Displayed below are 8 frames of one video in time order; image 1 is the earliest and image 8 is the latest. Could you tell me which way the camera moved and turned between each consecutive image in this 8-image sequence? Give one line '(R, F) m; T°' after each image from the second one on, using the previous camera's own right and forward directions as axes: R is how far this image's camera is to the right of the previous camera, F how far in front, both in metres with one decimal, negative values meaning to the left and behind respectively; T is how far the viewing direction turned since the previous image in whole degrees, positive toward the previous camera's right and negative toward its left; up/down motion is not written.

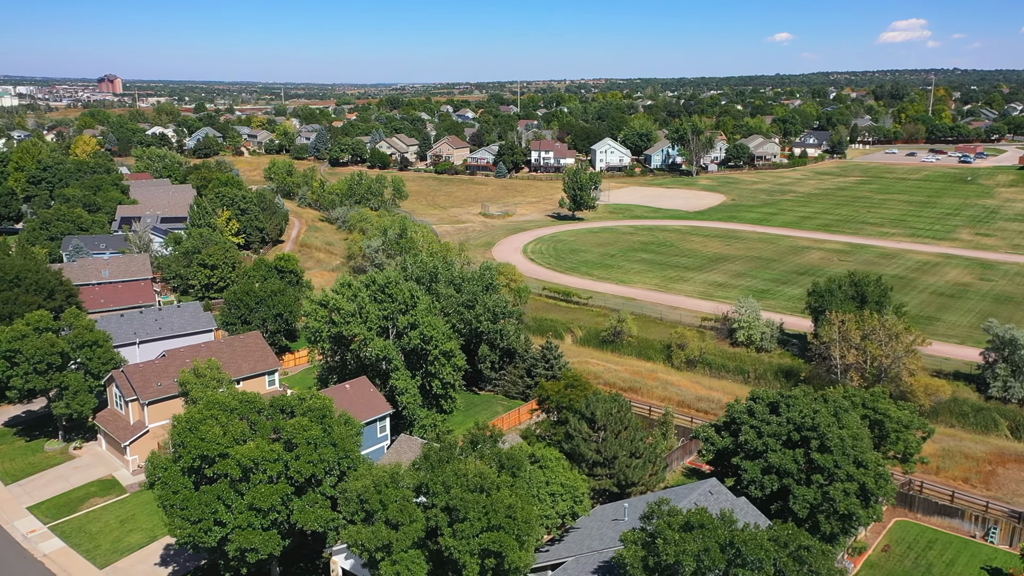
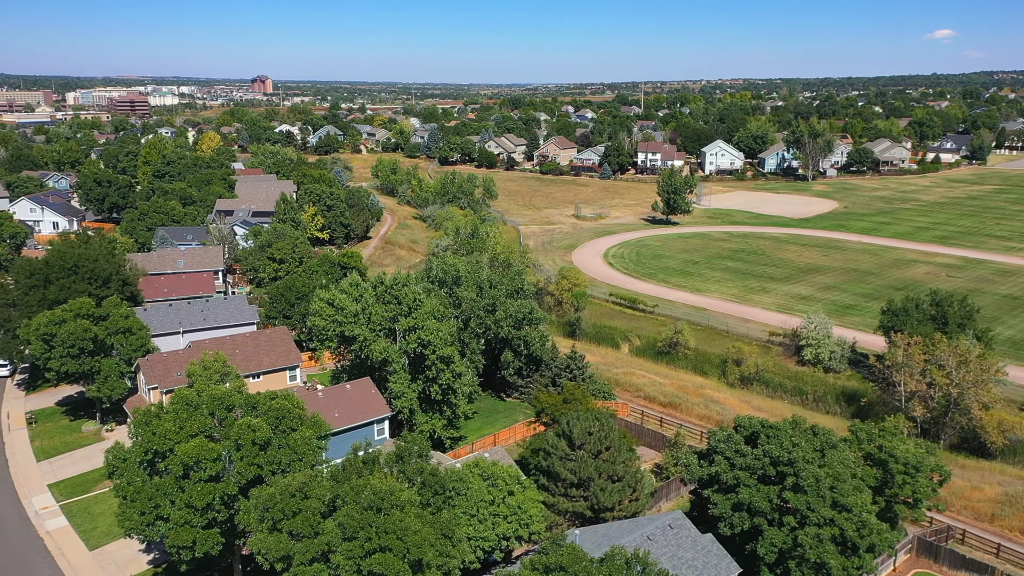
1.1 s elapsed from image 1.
(+3.3, +1.0) m; -9°
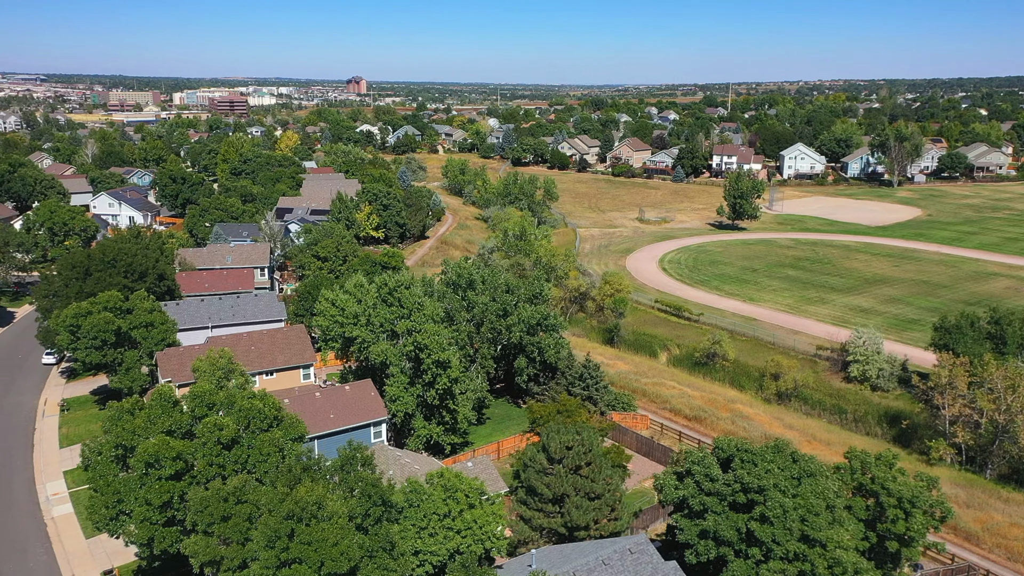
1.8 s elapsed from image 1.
(+2.3, +0.7) m; -6°
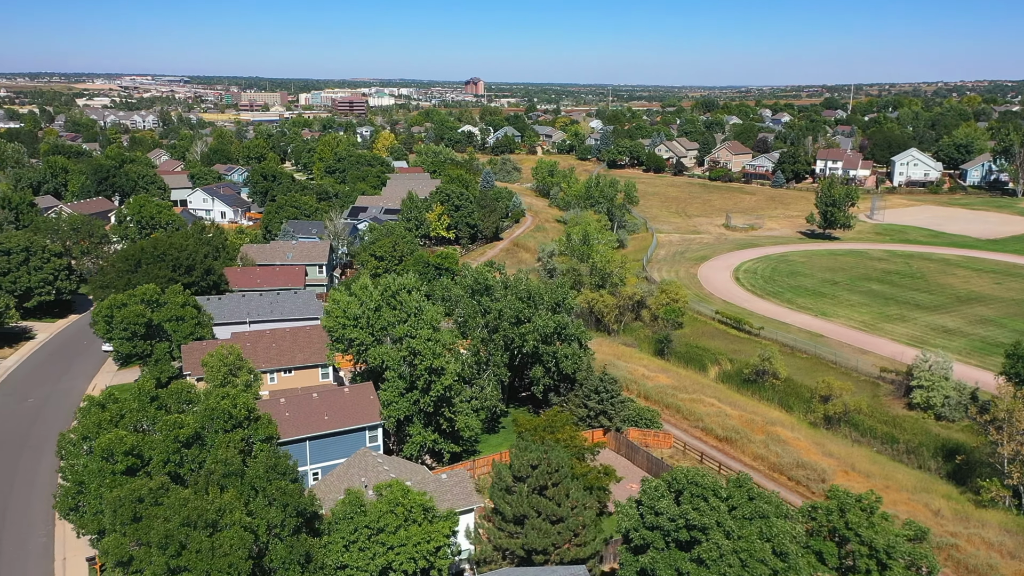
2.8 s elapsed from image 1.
(+2.9, +0.9) m; -8°
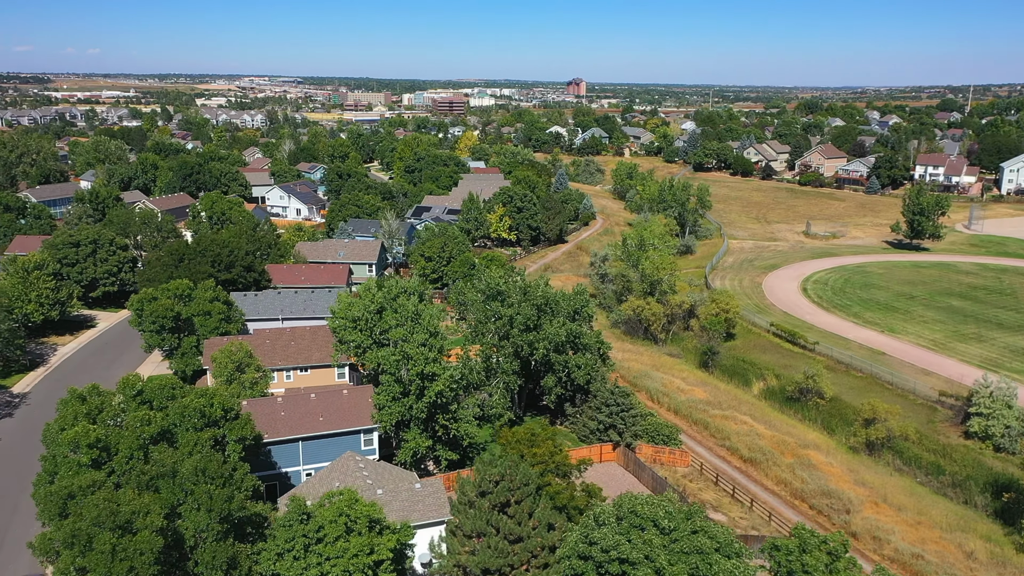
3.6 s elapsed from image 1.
(+2.6, +0.8) m; -7°
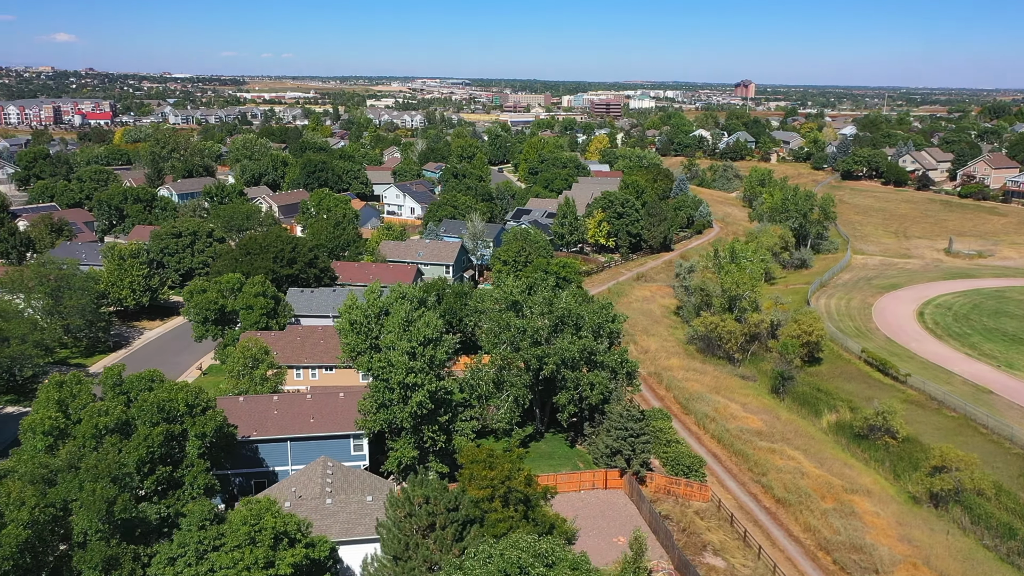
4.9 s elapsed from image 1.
(+4.1, +1.4) m; -11°
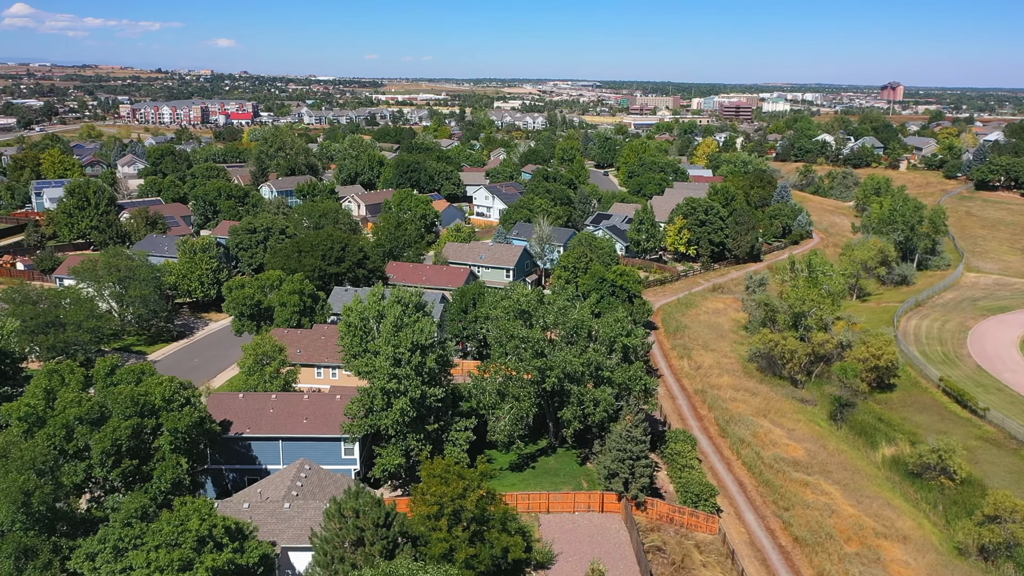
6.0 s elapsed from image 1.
(+3.3, +1.0) m; -9°
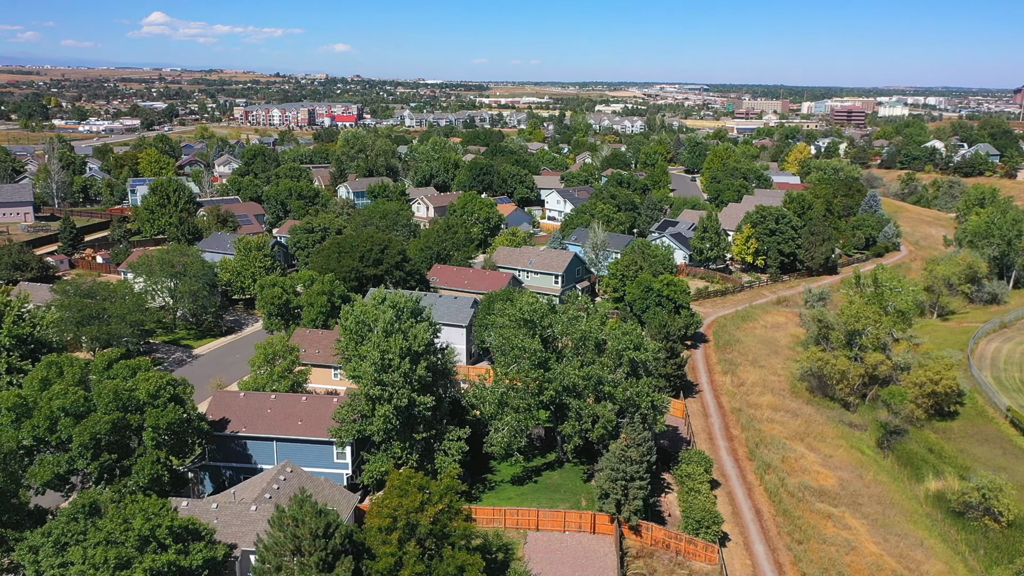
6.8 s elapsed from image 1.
(+2.7, +0.8) m; -7°
